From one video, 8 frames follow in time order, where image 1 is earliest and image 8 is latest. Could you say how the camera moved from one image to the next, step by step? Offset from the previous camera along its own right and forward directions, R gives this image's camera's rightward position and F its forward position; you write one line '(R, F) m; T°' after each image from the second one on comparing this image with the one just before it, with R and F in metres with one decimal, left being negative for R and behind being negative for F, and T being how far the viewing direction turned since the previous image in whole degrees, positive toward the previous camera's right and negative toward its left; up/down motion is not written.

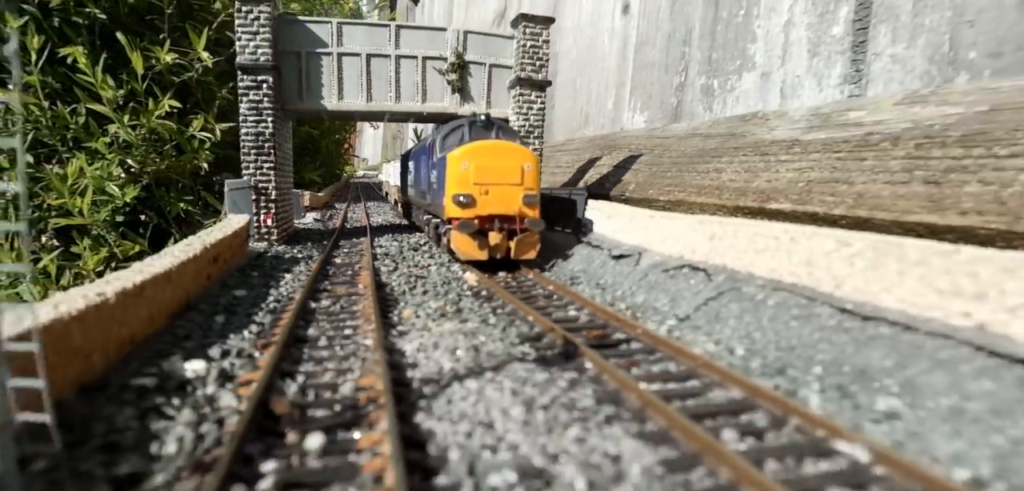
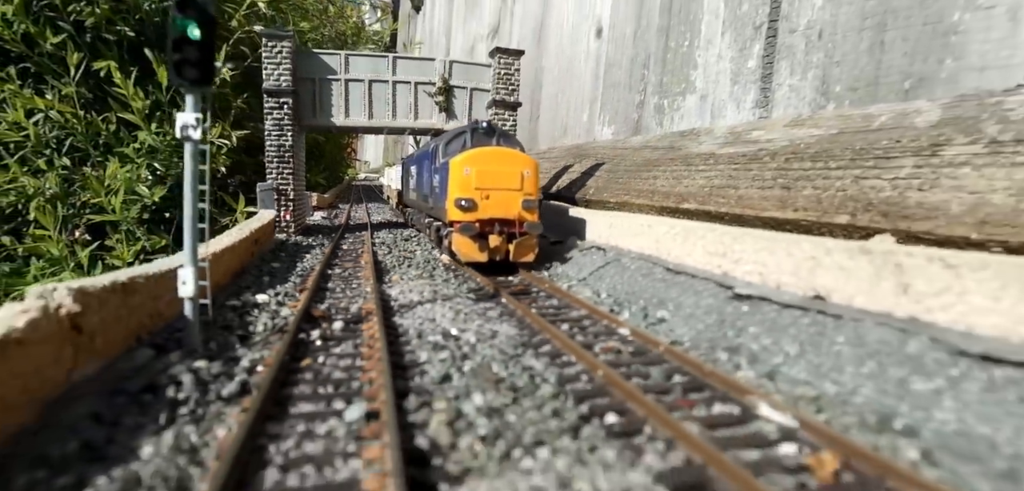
(+0.3, -1.2) m; 0°
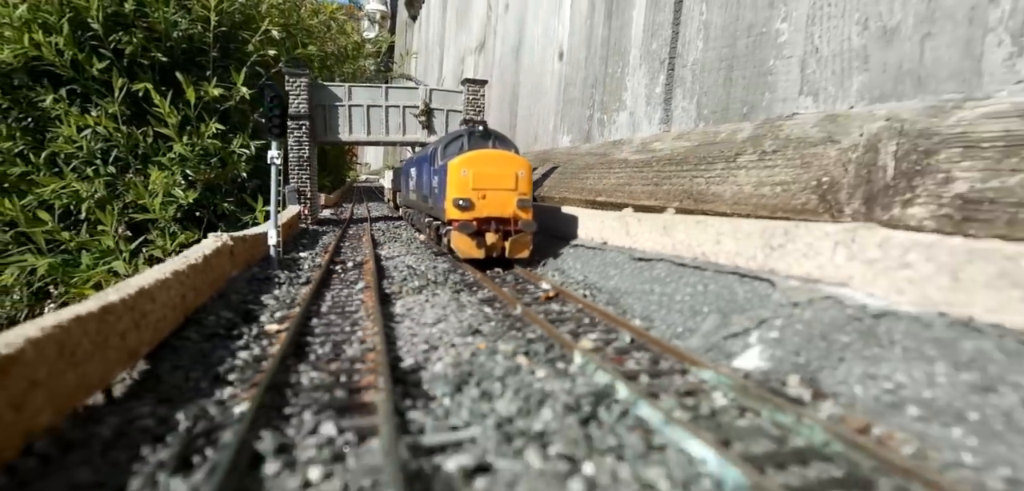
(+0.6, -2.0) m; 0°
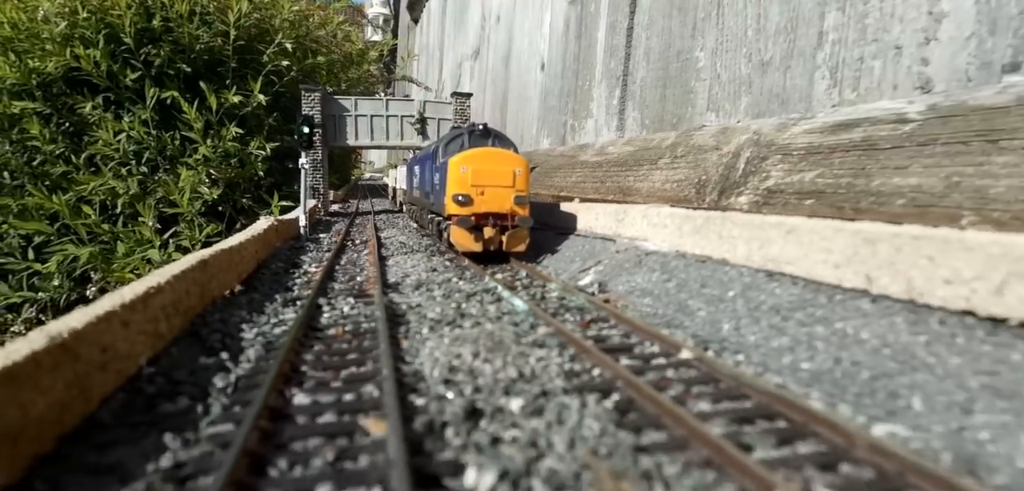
(+0.5, -1.6) m; 0°
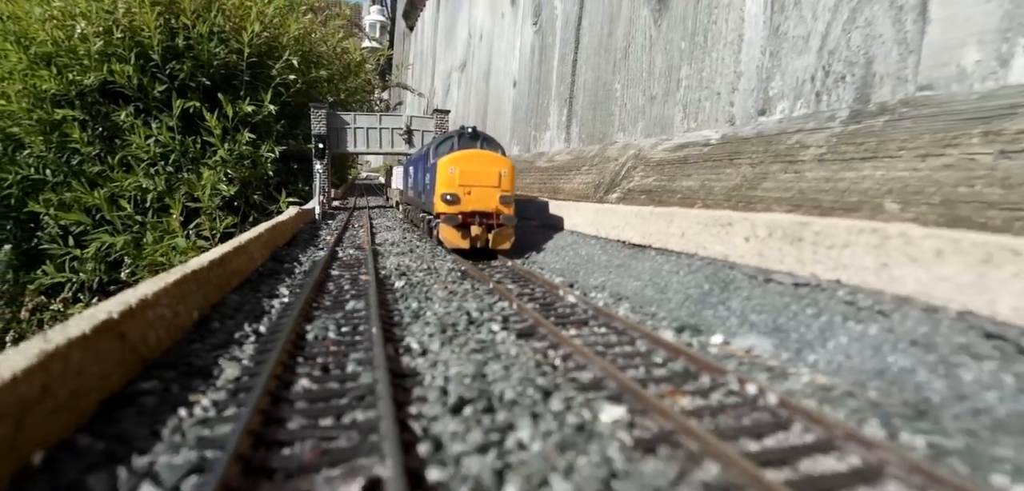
(+0.7, -2.5) m; 0°
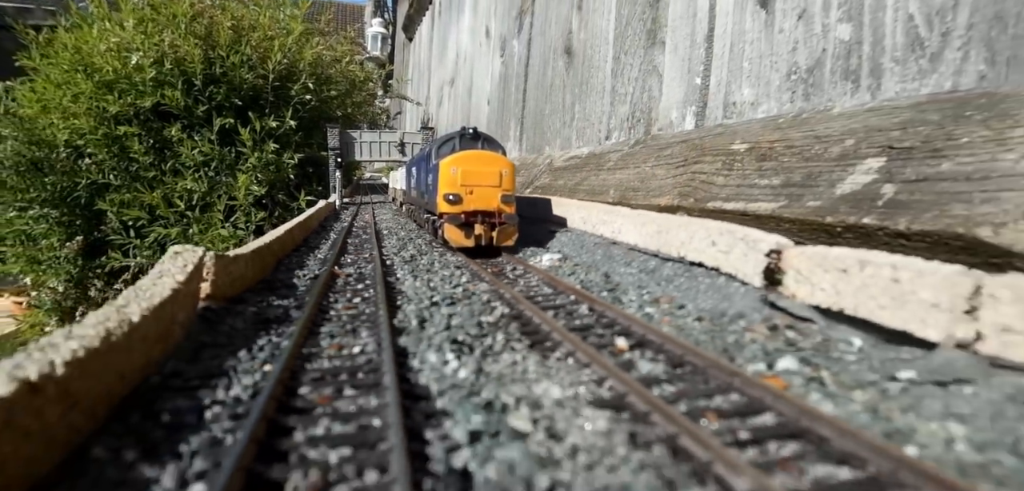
(+1.2, -4.5) m; -1°
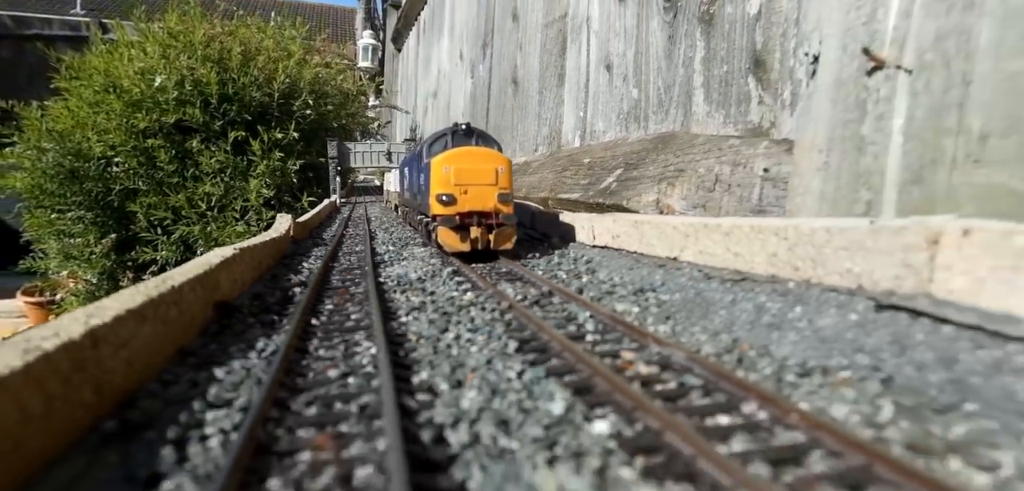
(+1.2, -4.4) m; 0°
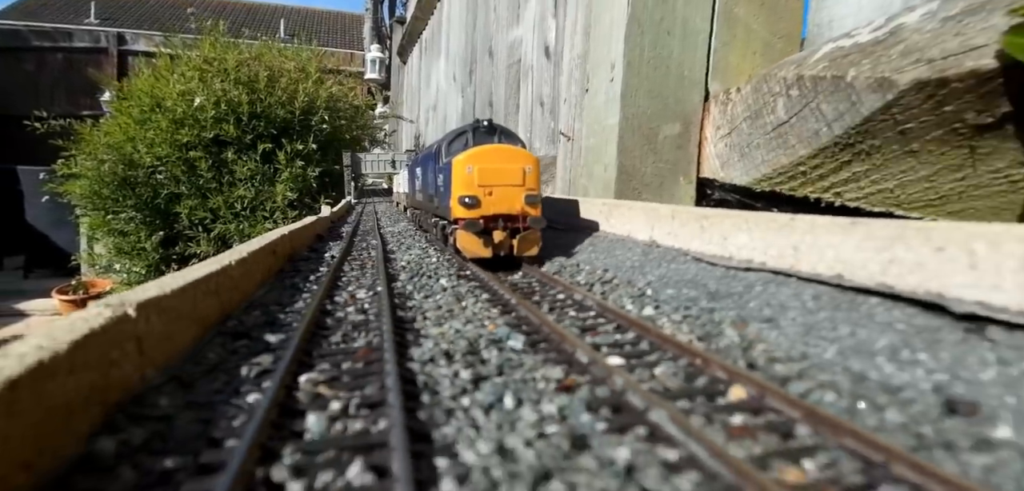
(+1.5, -5.6) m; -1°
